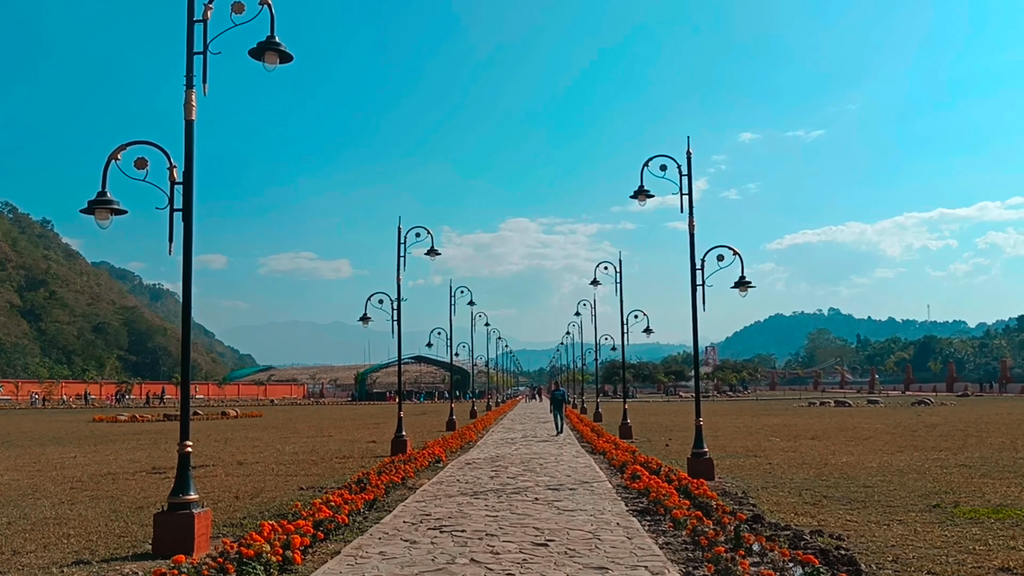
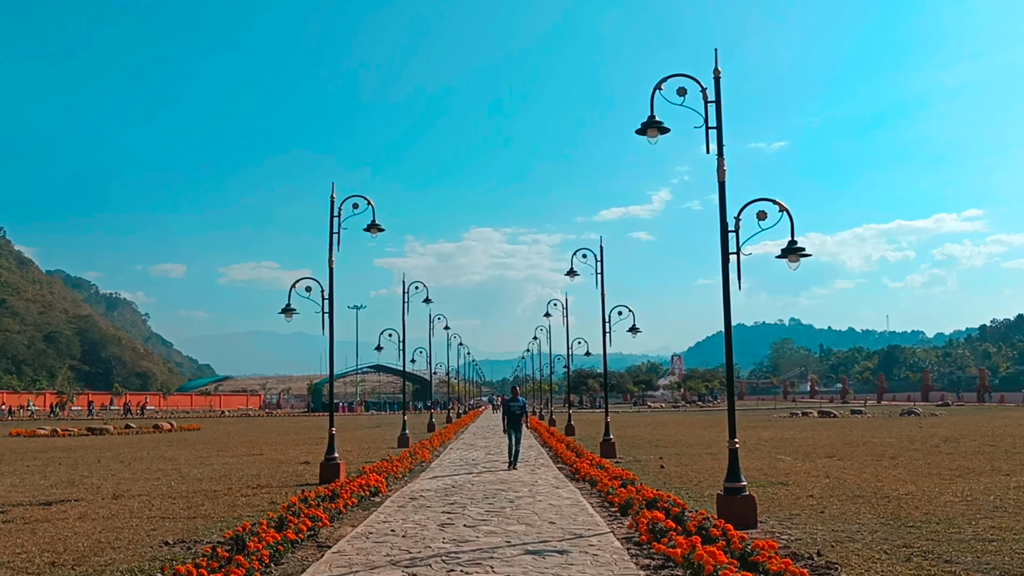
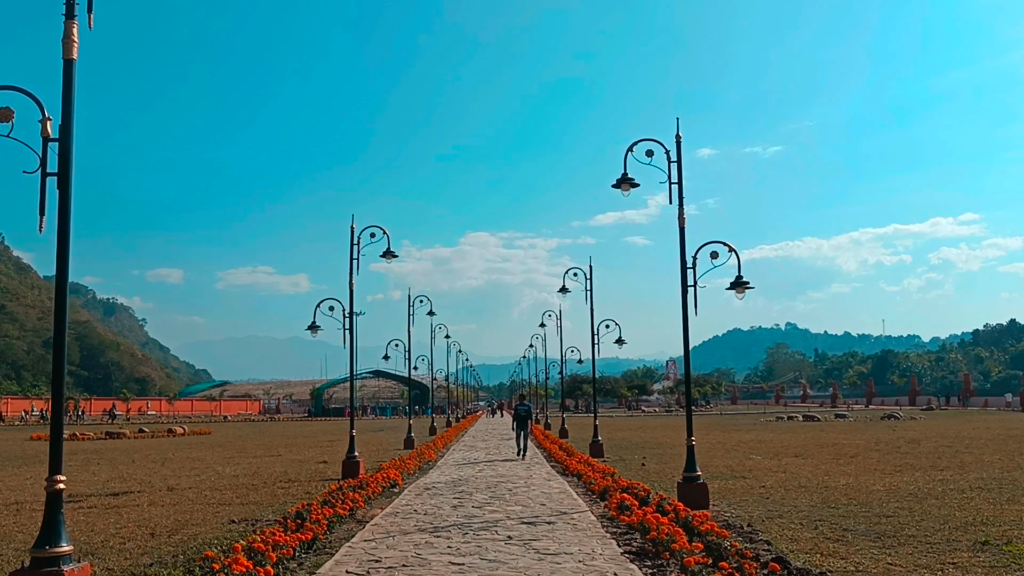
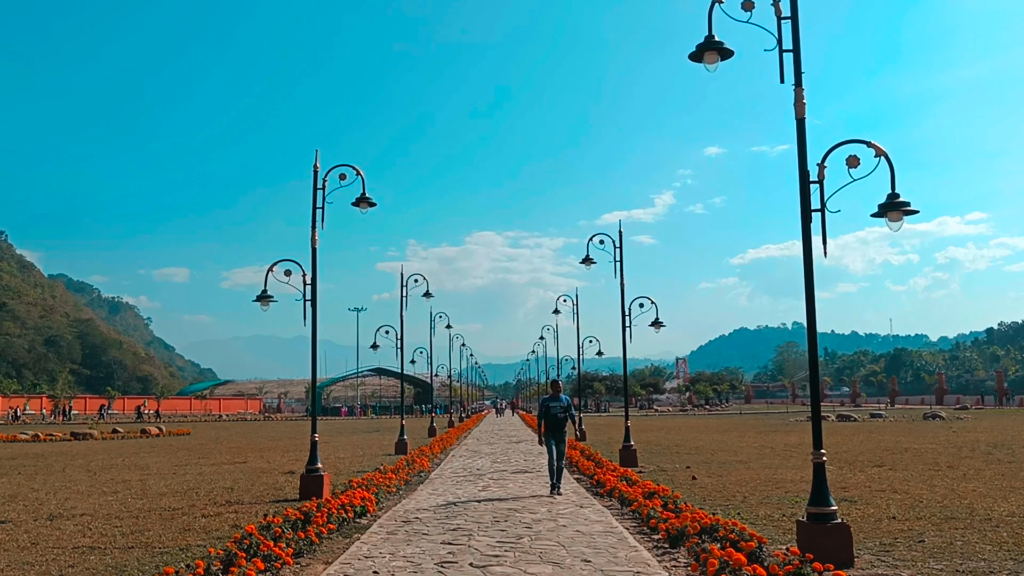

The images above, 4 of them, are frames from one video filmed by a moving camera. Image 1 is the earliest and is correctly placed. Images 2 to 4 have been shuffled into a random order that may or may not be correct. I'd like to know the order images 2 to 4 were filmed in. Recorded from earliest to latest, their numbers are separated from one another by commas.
3, 2, 4
